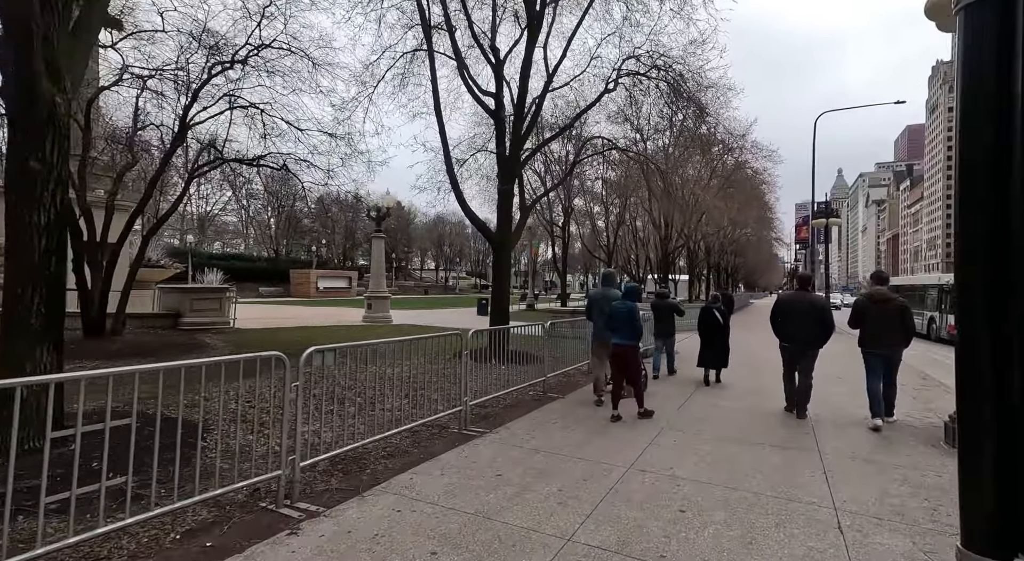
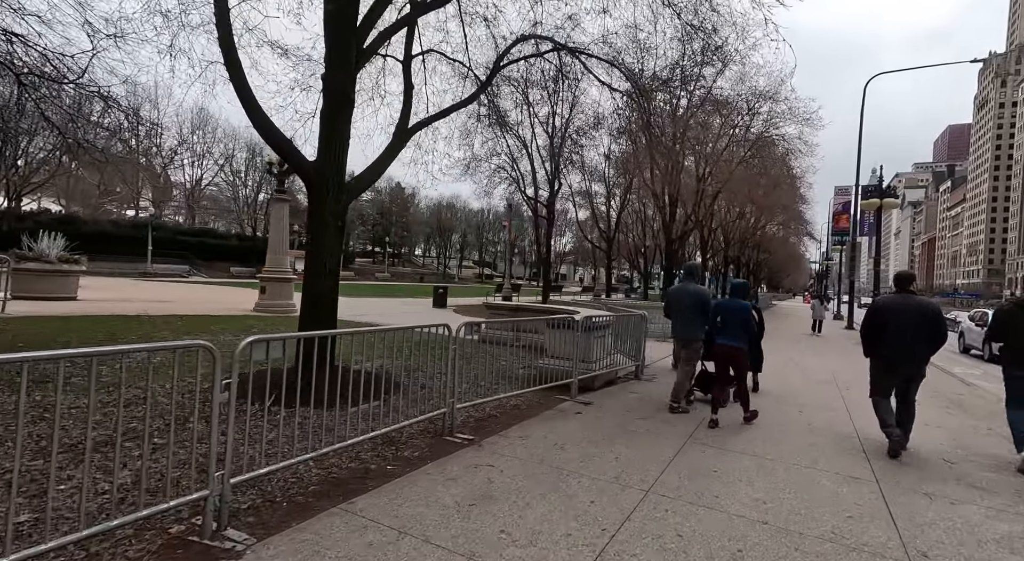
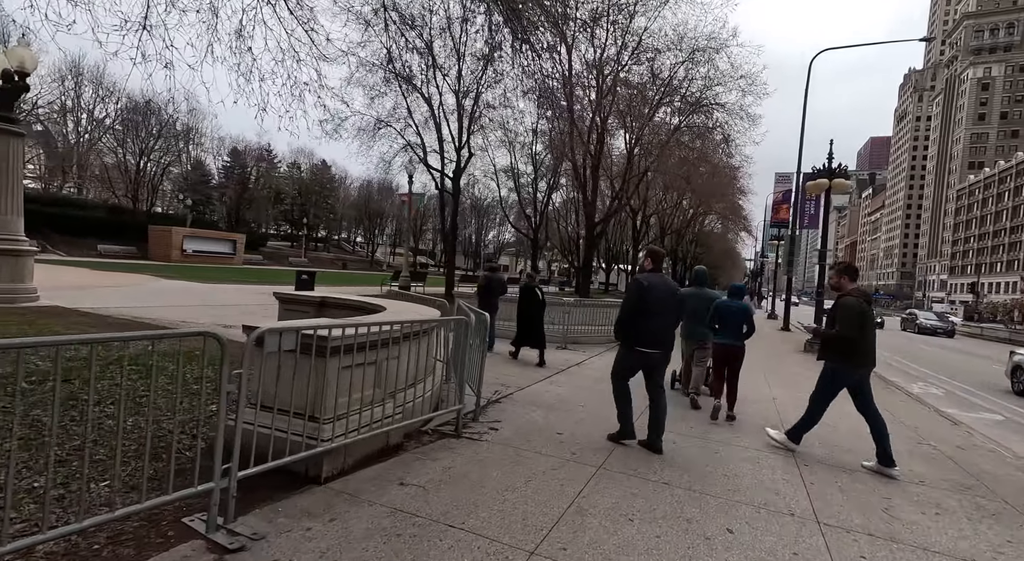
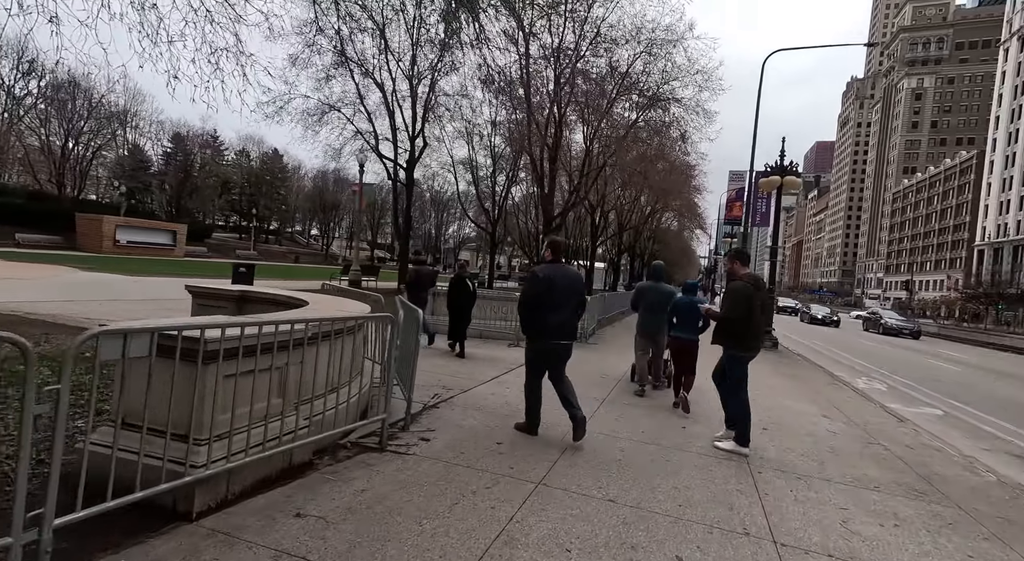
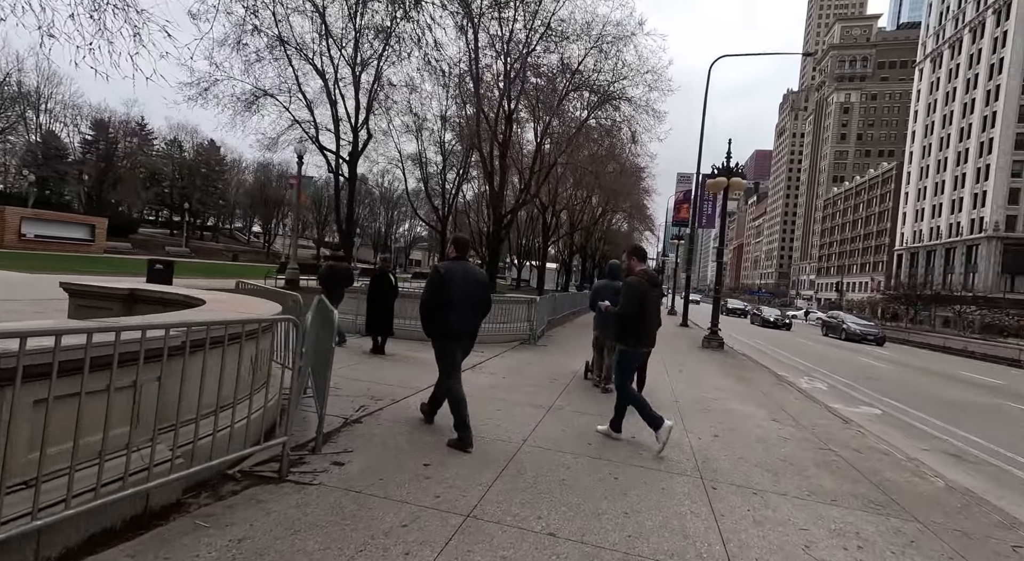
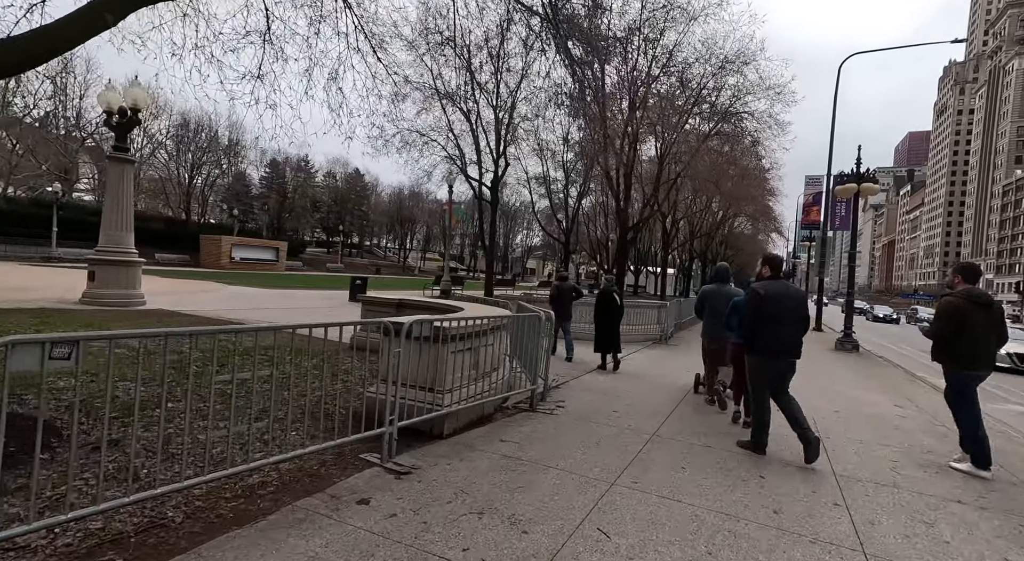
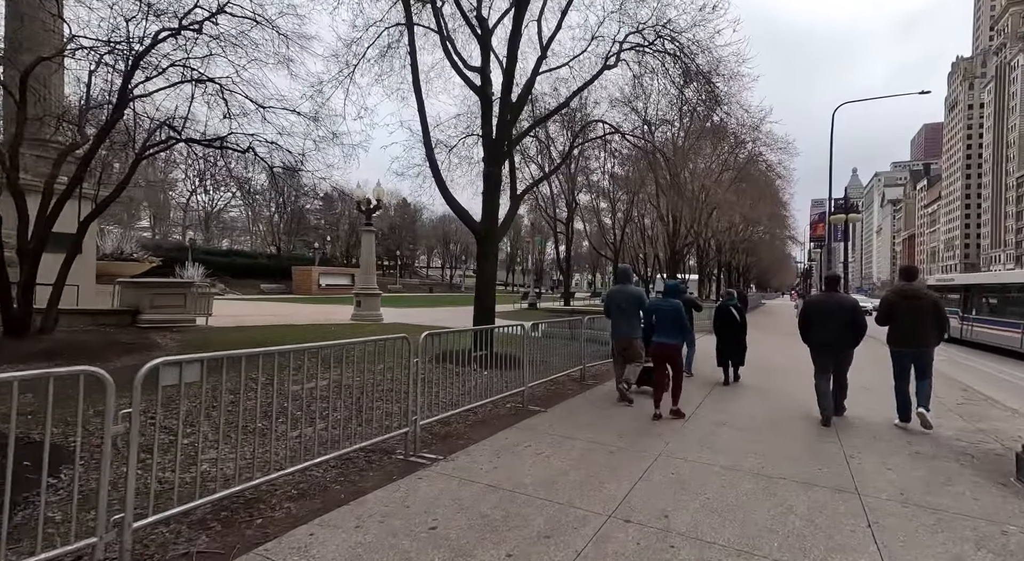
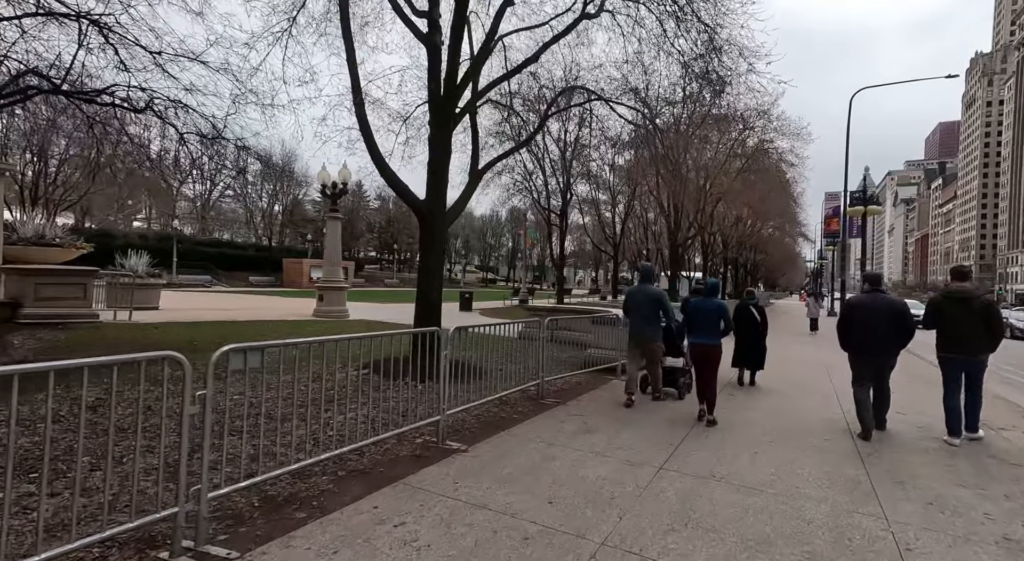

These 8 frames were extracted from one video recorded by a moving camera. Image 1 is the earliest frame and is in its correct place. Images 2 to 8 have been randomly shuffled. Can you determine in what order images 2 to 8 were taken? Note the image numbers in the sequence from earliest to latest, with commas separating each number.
7, 8, 2, 6, 3, 4, 5
